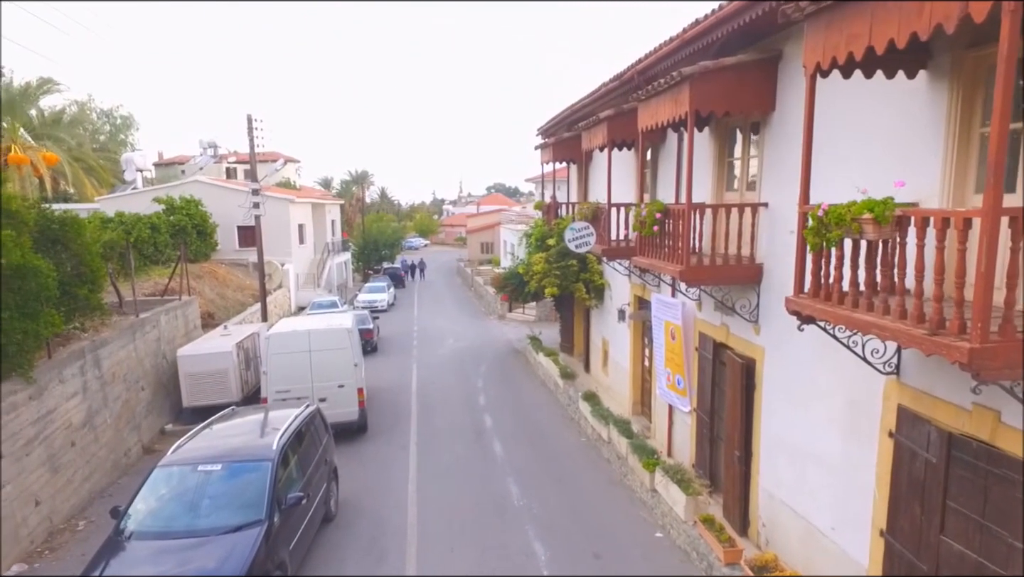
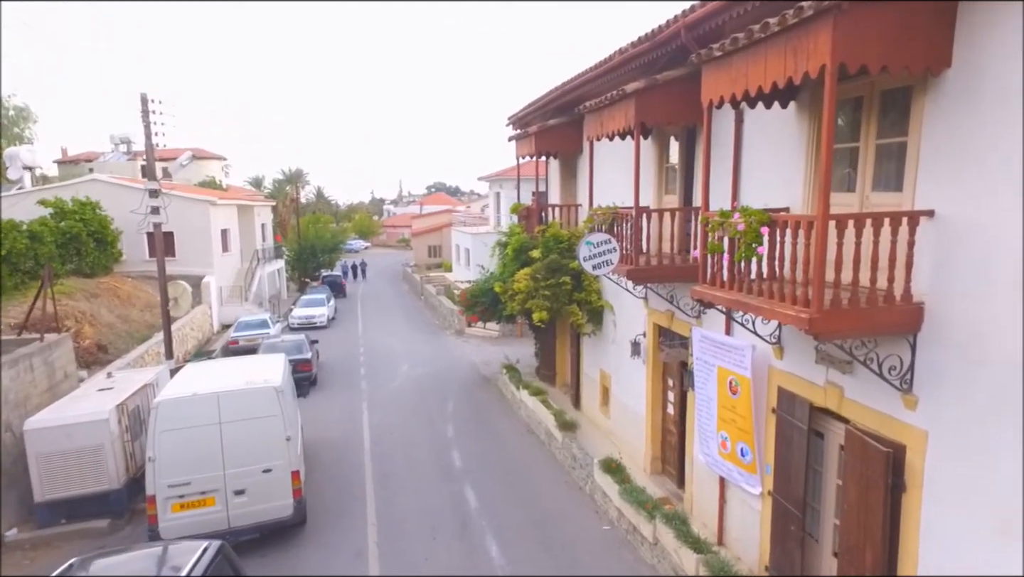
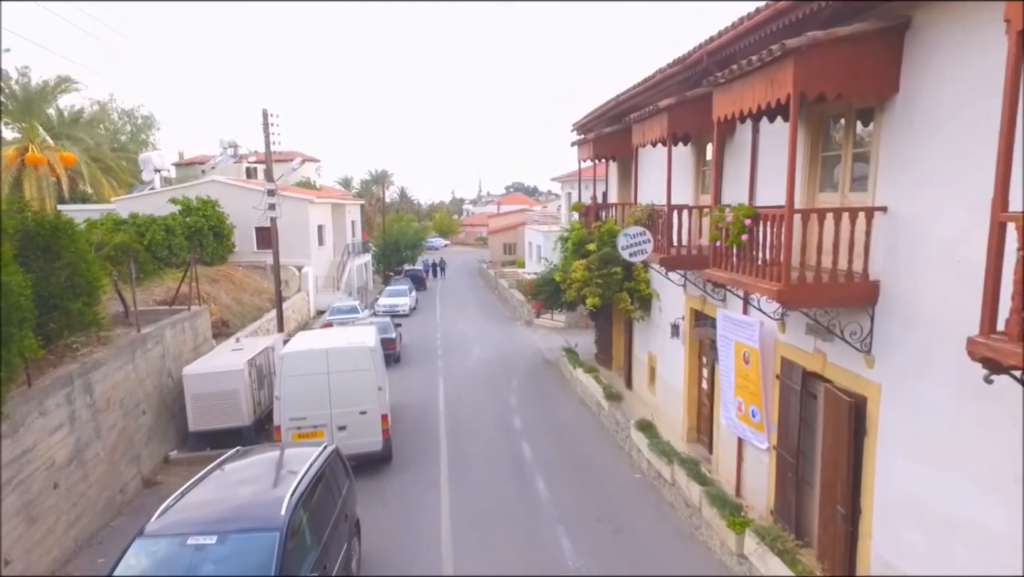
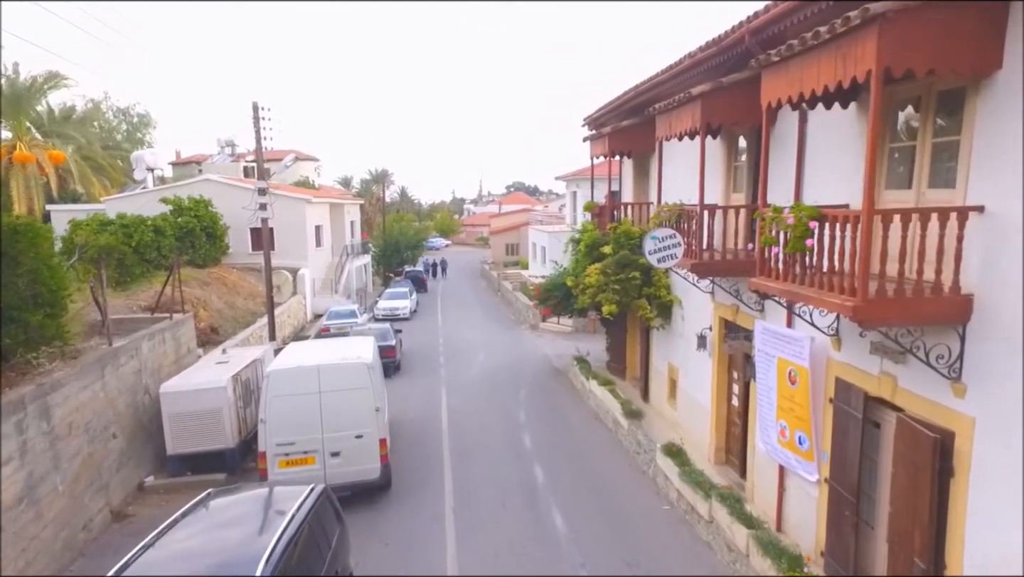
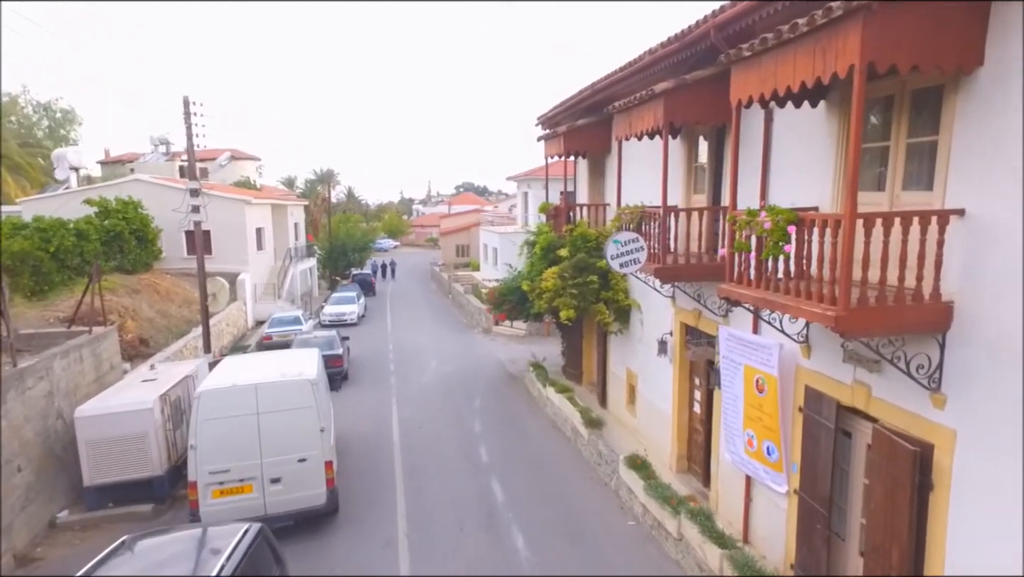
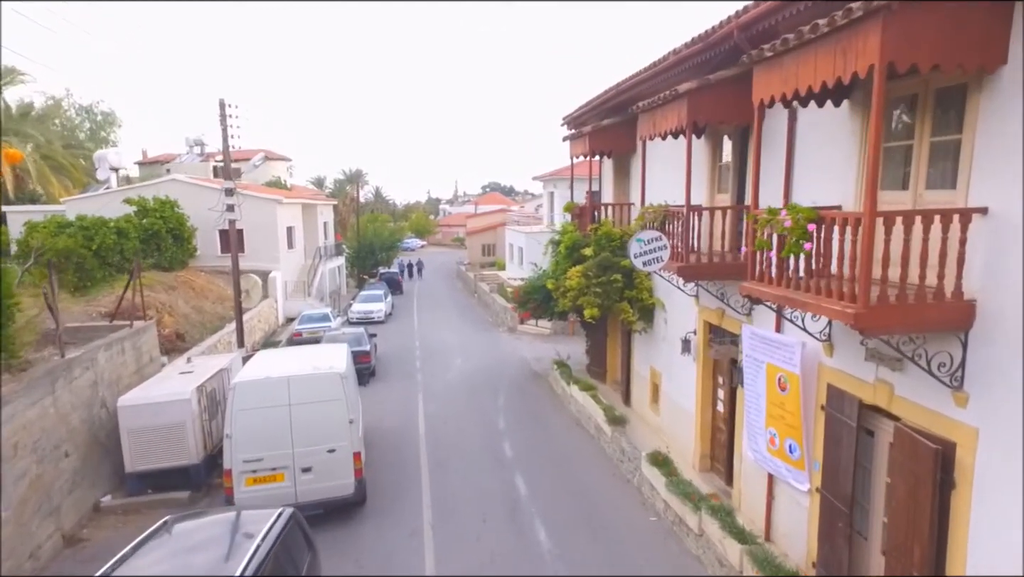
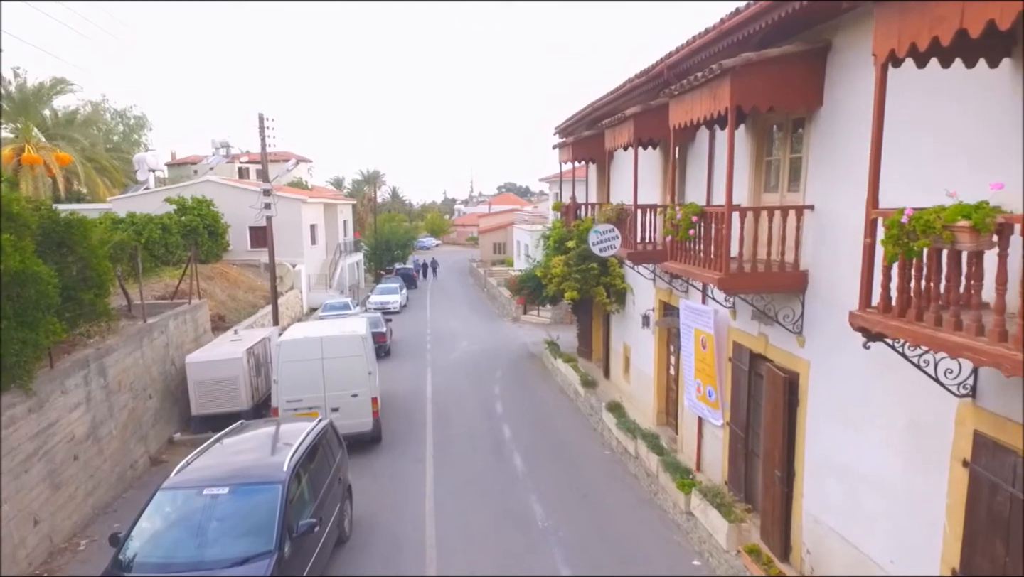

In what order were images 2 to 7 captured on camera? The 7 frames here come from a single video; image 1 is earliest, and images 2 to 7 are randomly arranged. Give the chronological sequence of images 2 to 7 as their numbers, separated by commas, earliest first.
7, 3, 4, 6, 5, 2
